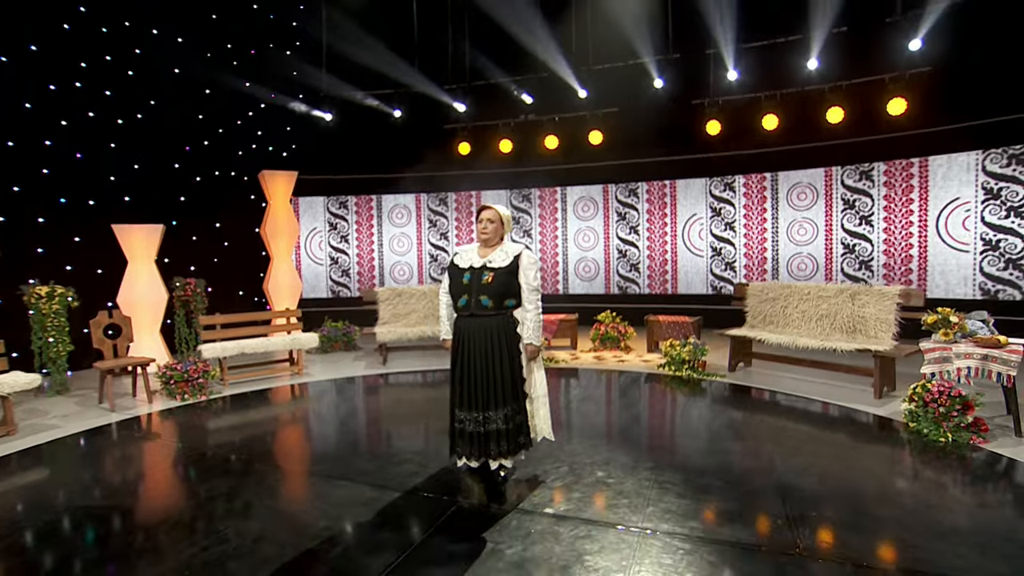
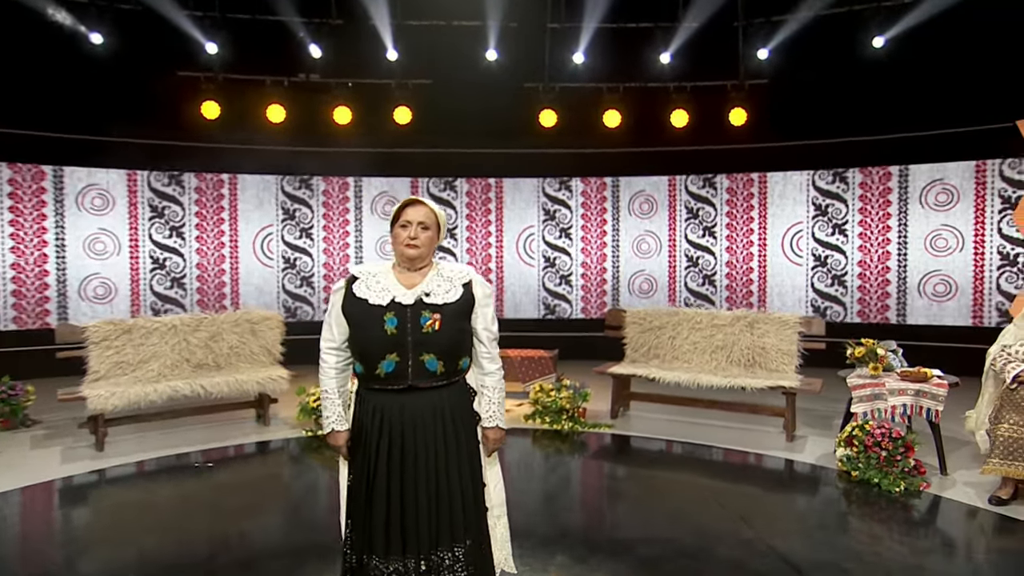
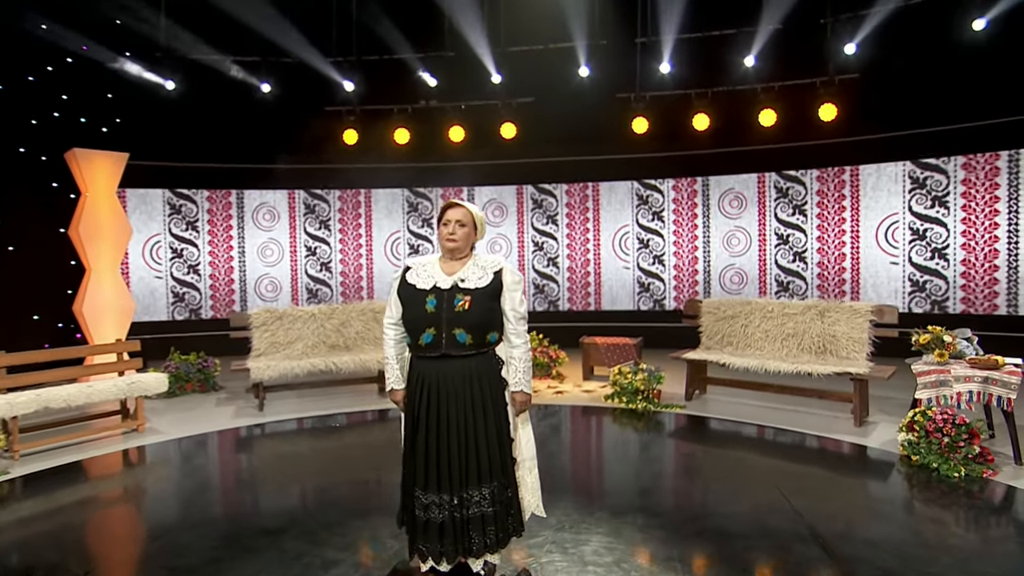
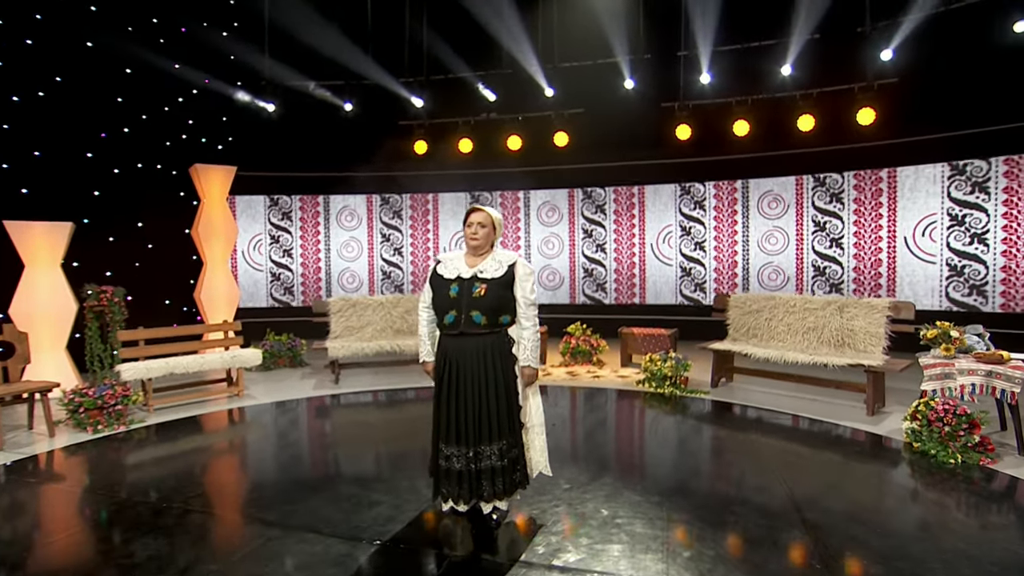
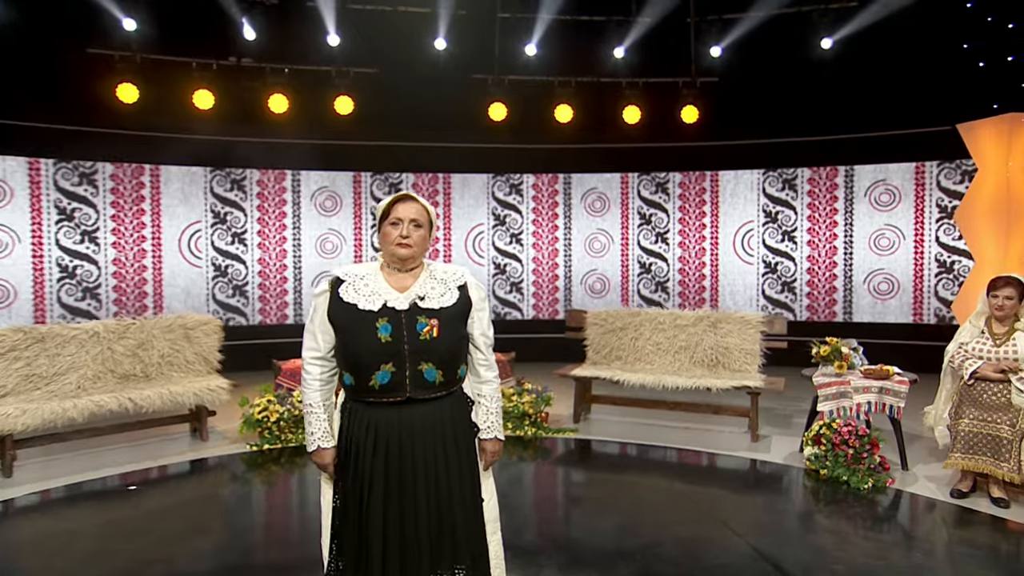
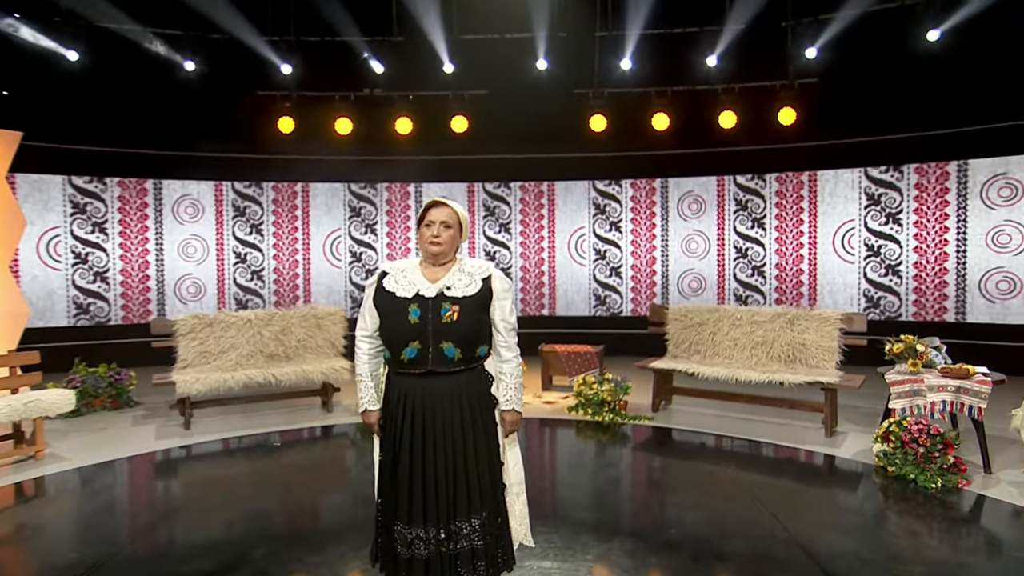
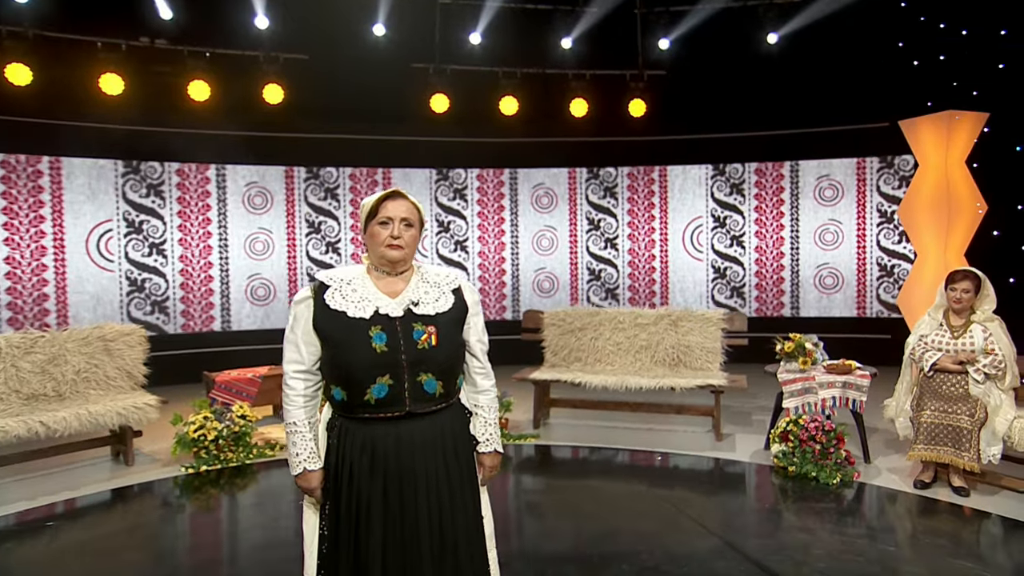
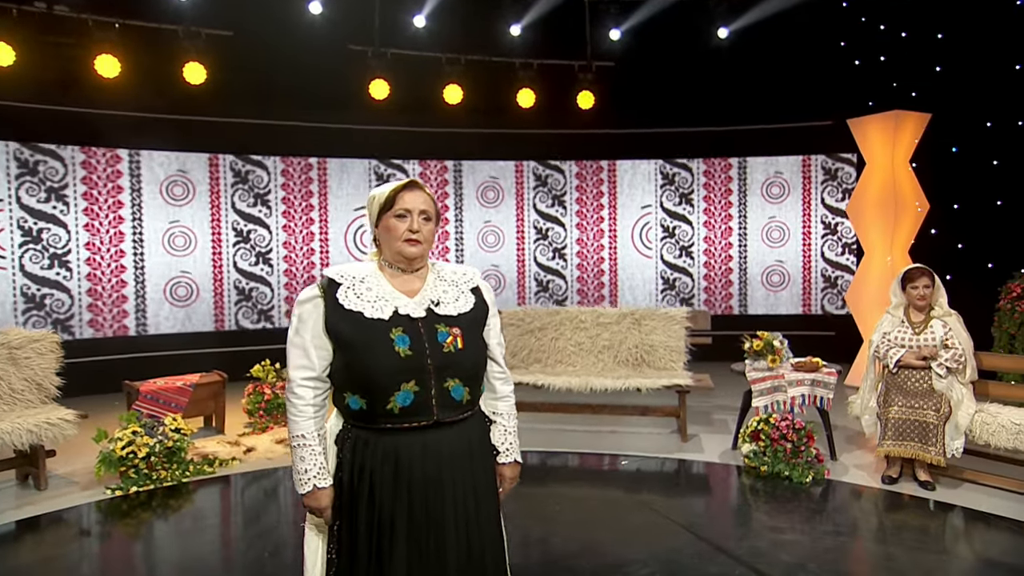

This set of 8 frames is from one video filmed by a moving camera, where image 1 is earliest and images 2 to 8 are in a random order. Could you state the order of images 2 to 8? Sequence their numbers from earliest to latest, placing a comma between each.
4, 3, 6, 2, 5, 7, 8
